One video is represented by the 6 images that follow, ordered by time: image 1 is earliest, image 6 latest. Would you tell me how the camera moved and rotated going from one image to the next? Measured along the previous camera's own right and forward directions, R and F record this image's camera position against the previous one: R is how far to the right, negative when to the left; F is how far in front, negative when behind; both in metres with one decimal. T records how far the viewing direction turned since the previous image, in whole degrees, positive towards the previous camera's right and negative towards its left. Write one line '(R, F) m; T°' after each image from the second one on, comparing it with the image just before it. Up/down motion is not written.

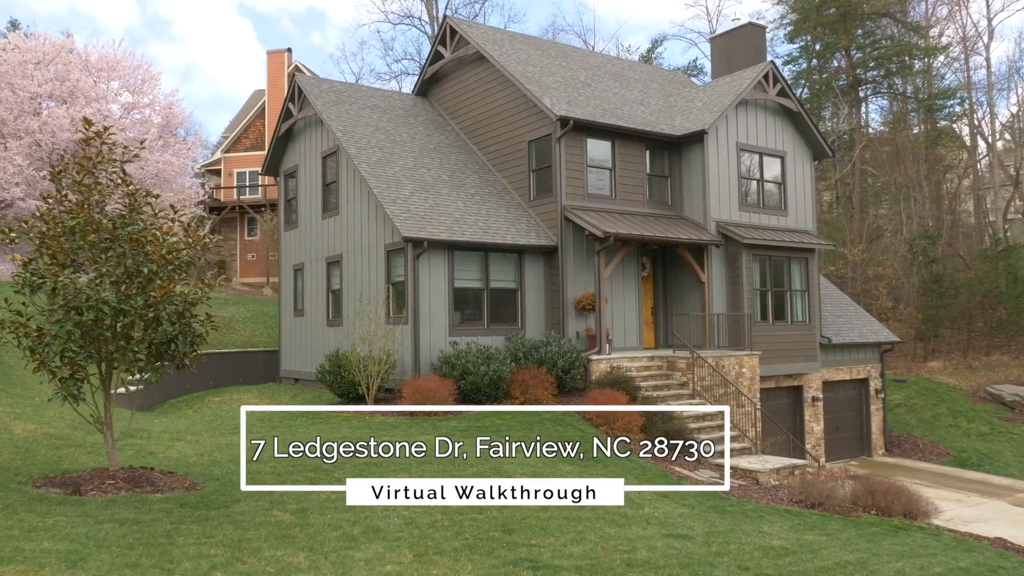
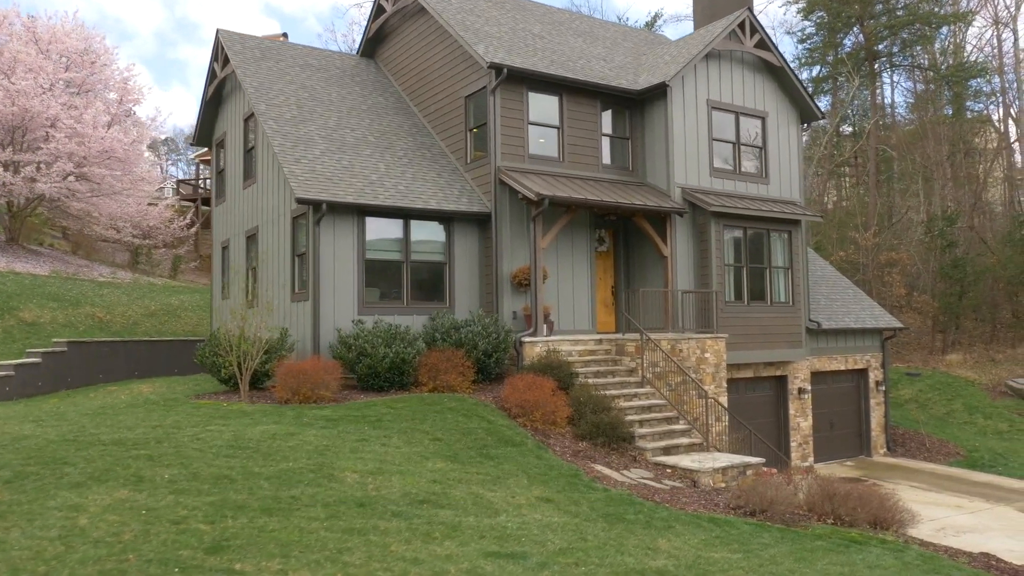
(+1.7, +2.1) m; -2°
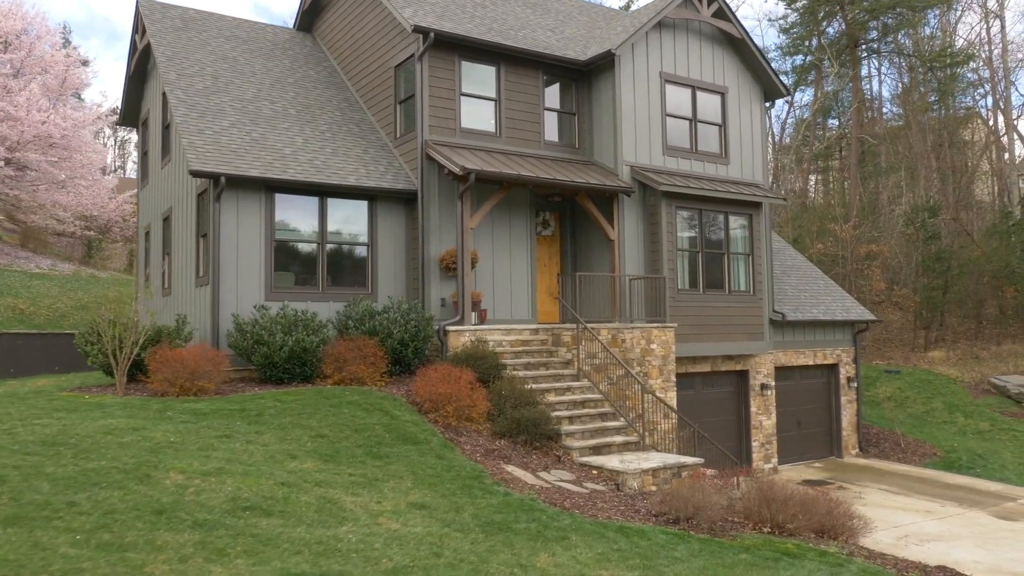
(+1.0, +1.2) m; 0°
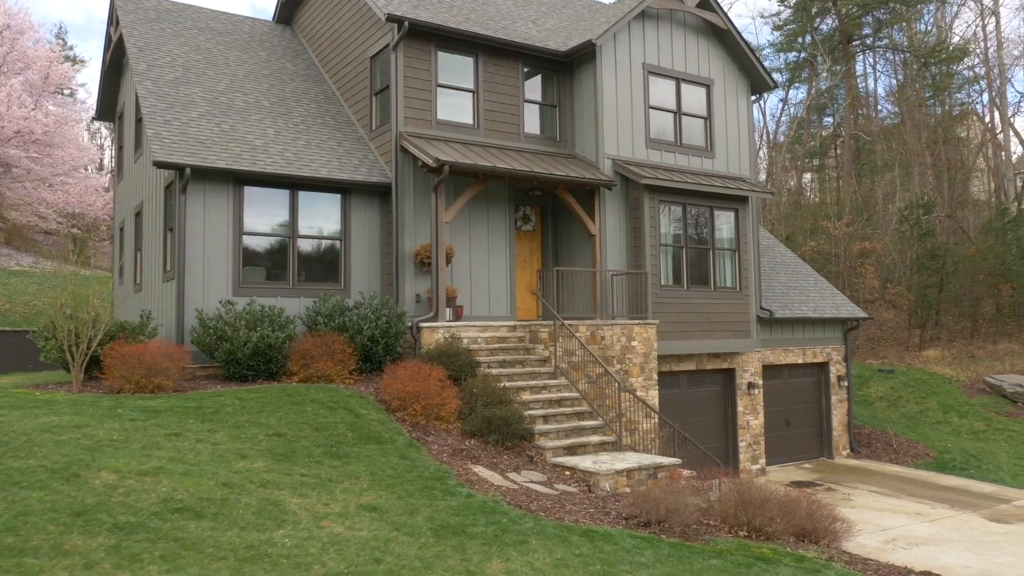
(+0.3, +0.4) m; 0°
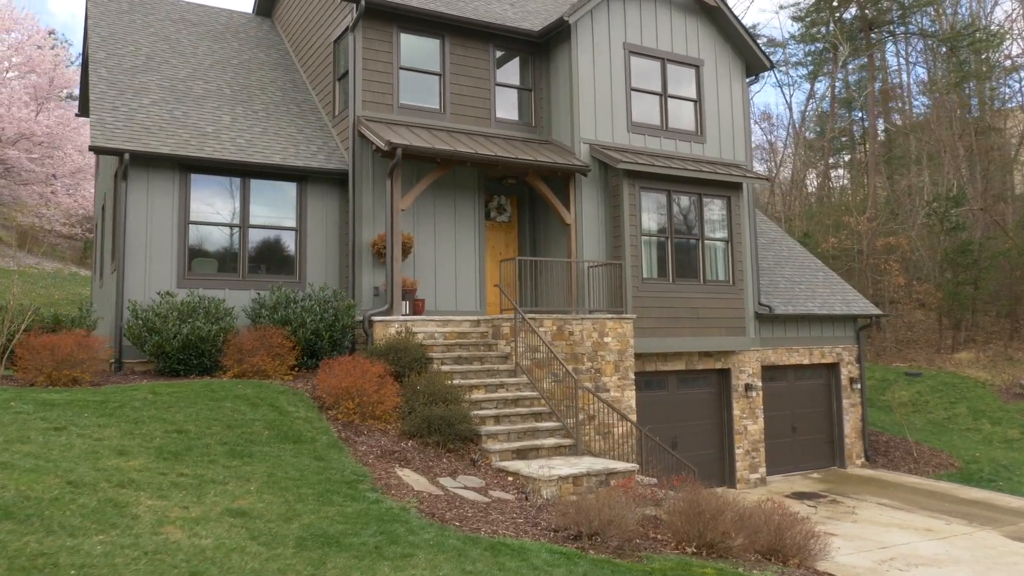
(+1.0, +0.8) m; -3°
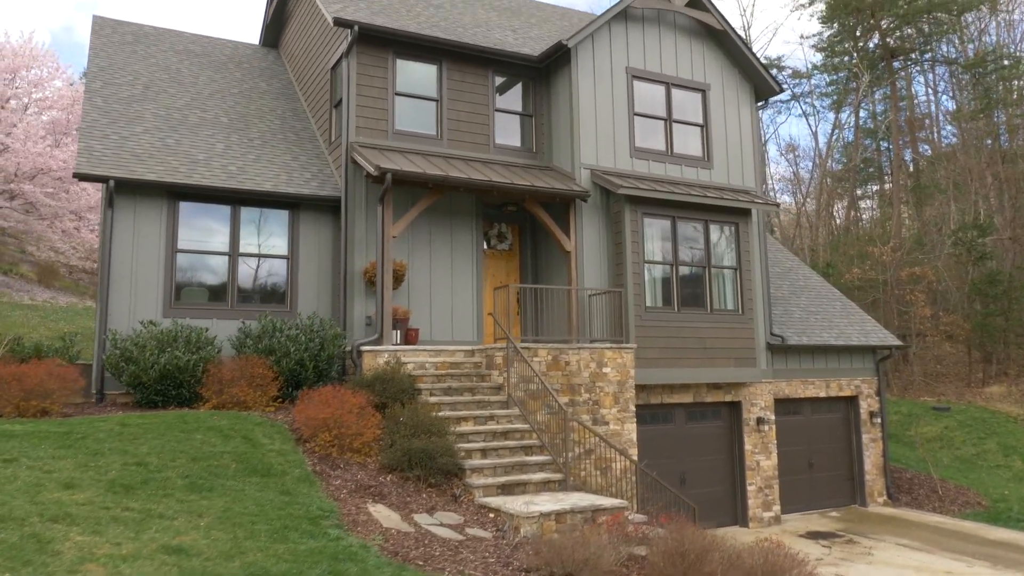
(+0.5, +0.4) m; -2°
